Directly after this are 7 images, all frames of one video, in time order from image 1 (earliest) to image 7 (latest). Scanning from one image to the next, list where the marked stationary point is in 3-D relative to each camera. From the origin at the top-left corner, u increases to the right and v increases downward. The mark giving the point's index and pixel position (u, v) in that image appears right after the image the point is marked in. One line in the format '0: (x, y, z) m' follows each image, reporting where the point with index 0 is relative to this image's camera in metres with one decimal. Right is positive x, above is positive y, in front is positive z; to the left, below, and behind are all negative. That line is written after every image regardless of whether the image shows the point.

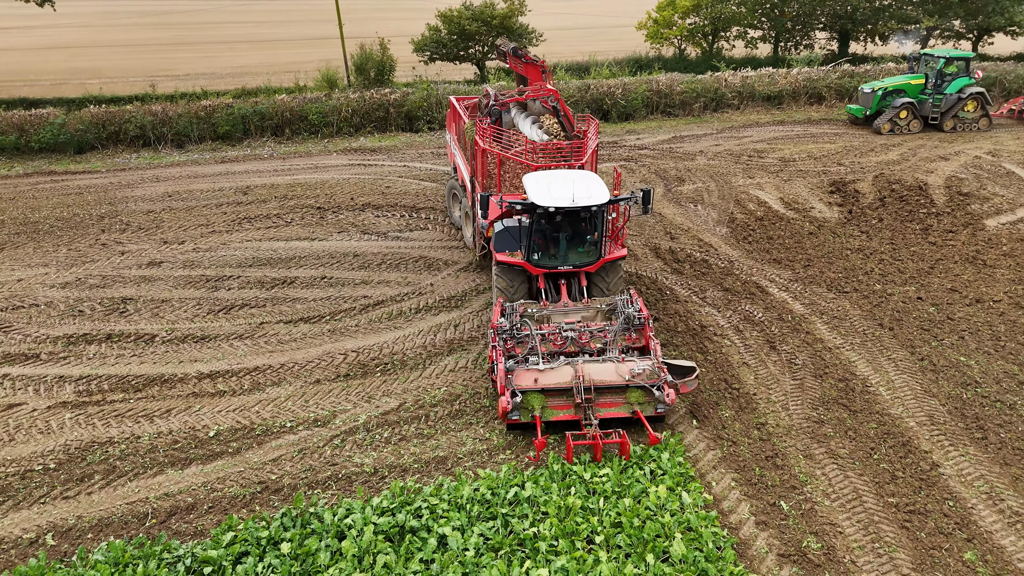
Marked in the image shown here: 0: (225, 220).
0: (-4.9, +1.2, +12.5) m
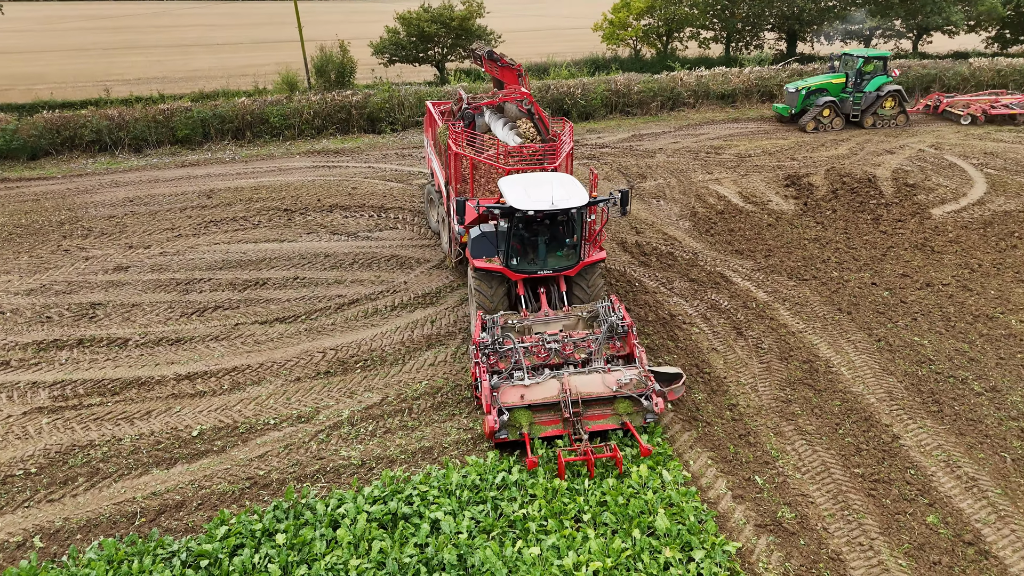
0: (-5.4, +1.1, +12.4) m
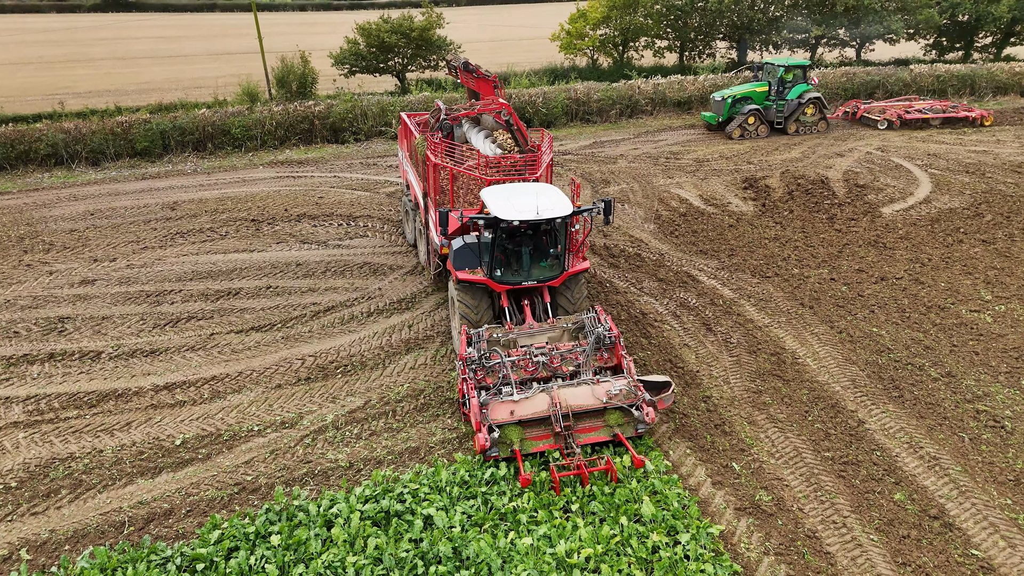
0: (-6.0, +0.9, +12.3) m
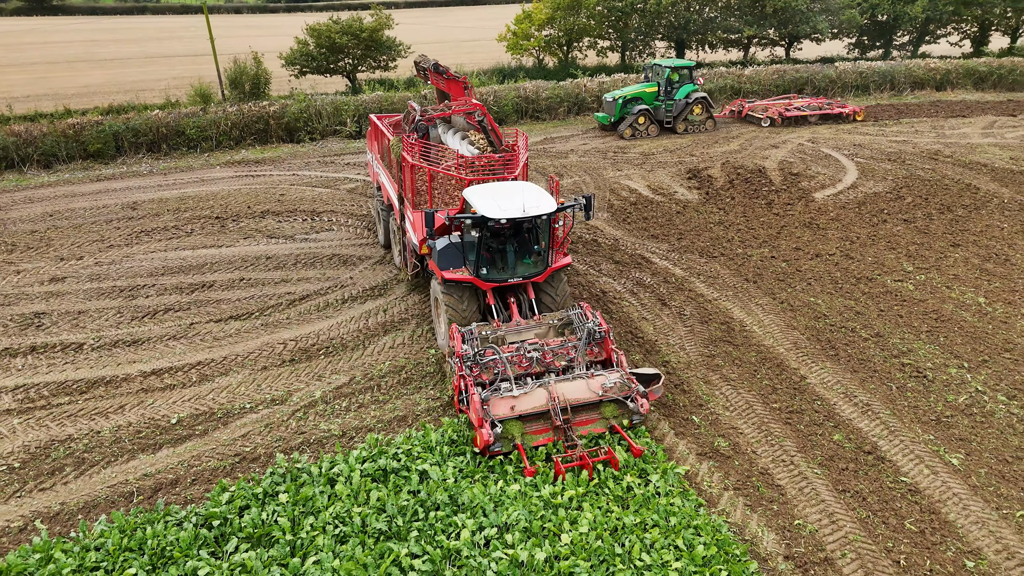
0: (-6.6, +0.9, +12.4) m
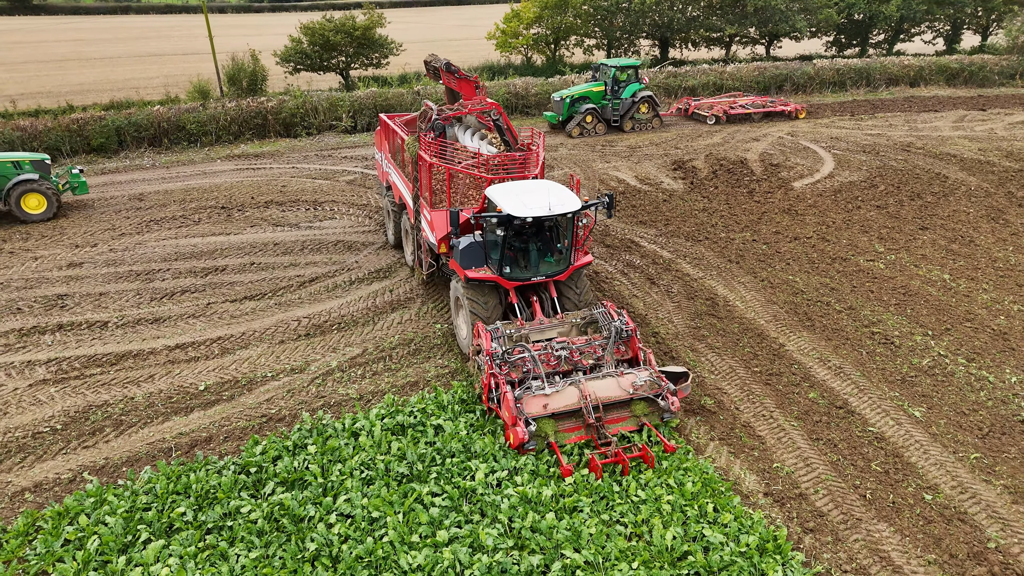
0: (-6.7, +1.1, +12.9) m
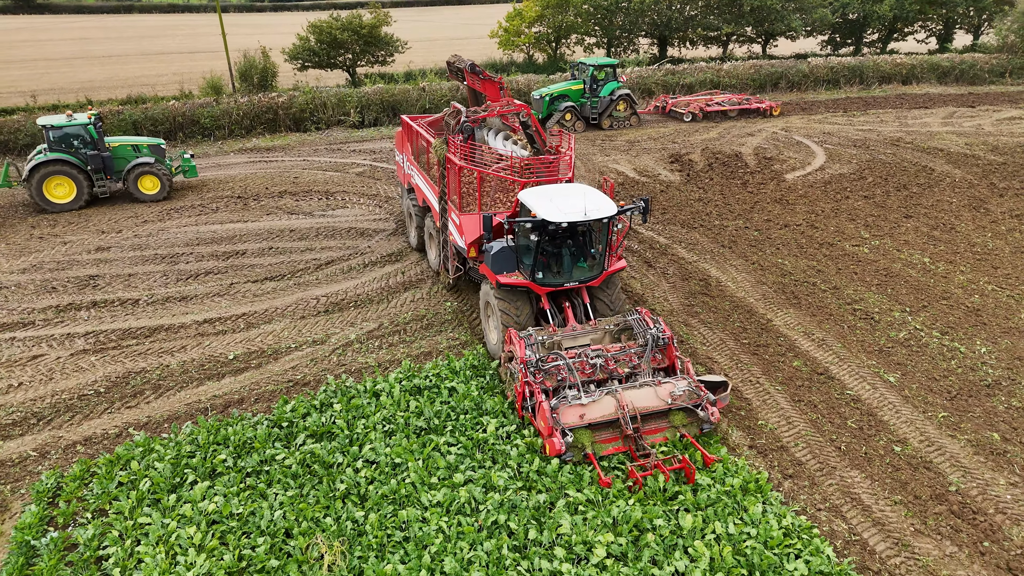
0: (-6.6, +1.4, +13.5) m
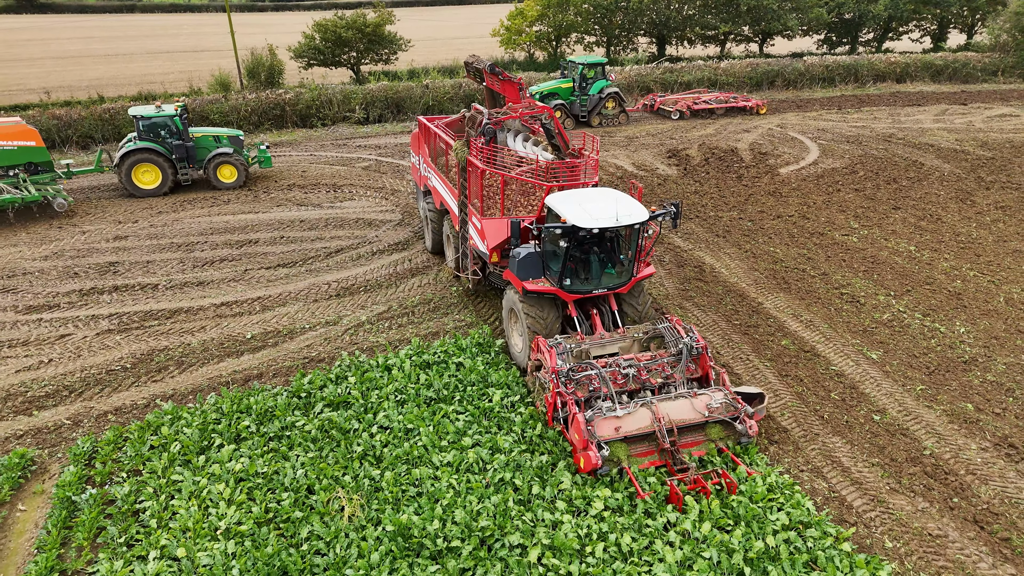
0: (-6.6, +1.6, +14.0) m
